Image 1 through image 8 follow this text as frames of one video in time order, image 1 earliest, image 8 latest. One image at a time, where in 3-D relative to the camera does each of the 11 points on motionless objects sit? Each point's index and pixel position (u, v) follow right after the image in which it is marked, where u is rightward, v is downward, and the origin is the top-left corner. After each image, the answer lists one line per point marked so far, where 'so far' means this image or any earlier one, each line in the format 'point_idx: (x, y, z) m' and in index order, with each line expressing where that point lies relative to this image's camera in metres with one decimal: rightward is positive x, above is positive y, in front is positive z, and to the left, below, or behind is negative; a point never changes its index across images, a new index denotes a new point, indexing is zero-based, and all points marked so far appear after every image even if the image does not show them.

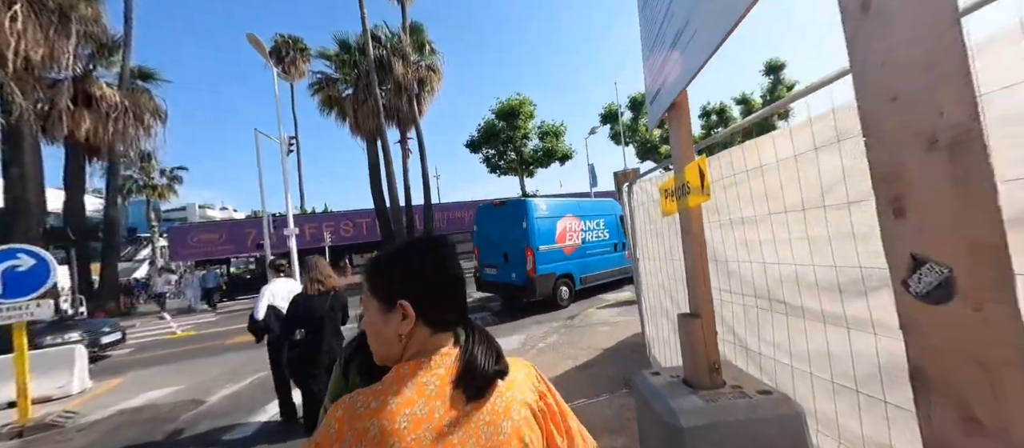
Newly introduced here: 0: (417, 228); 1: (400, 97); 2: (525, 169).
0: (-4.6, -0.3, +18.2) m
1: (-4.7, +5.2, +15.8) m
2: (+0.5, +2.2, +14.8) m
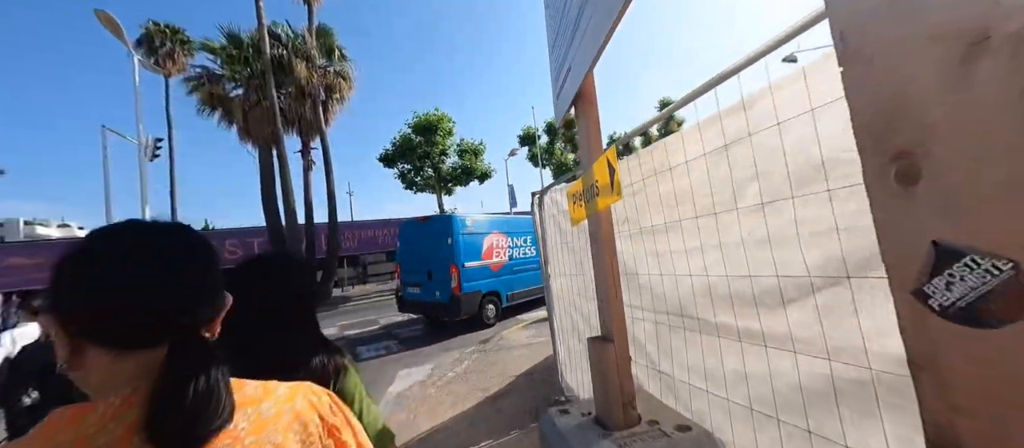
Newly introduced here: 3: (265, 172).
0: (-8.3, -1.1, +16.6) m
1: (-7.9, +4.5, +14.5) m
2: (-2.6, +1.5, +14.4) m
3: (-9.2, +1.9, +14.4) m
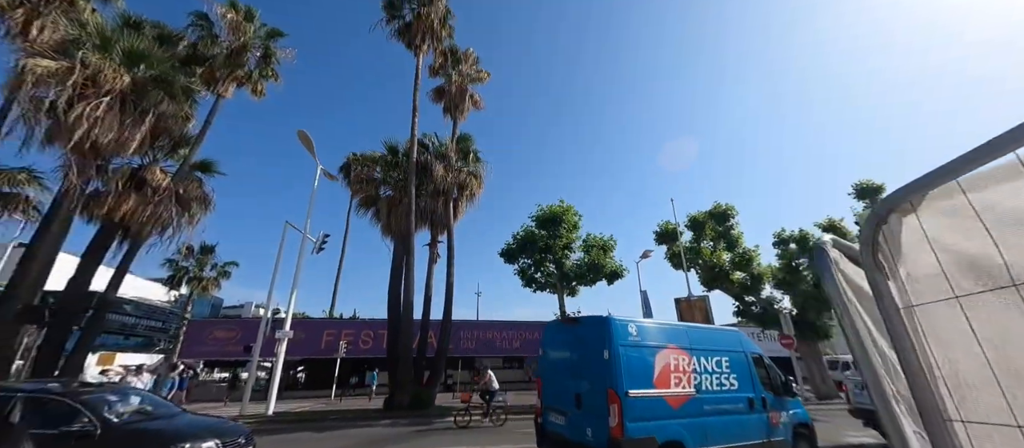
0: (-3.2, -5.0, +15.9) m
1: (-3.0, +0.9, +15.3) m
2: (+1.7, -2.0, +12.8) m
3: (-4.5, -1.6, +14.9) m
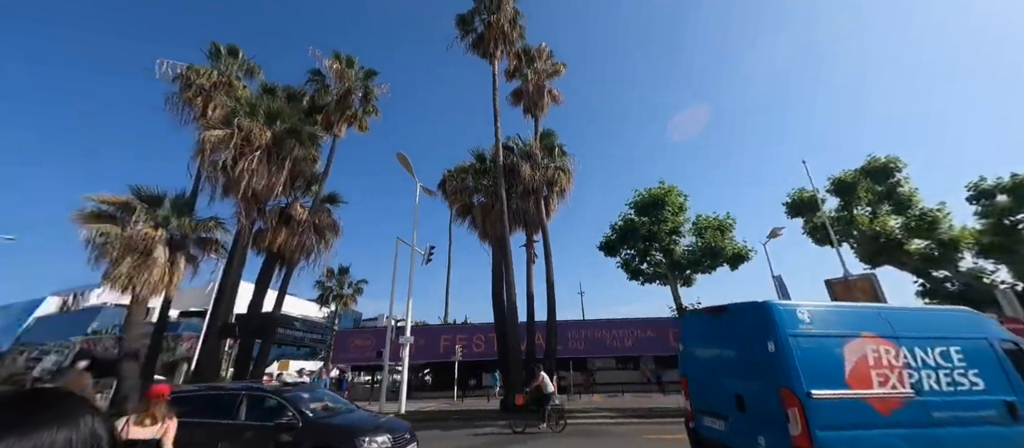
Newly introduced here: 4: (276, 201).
0: (+1.2, -5.0, +15.5) m
1: (+0.6, +0.9, +15.0) m
2: (+4.8, -1.5, +11.4) m
3: (-0.6, -1.8, +15.0) m
4: (-10.9, +0.9, +18.1) m
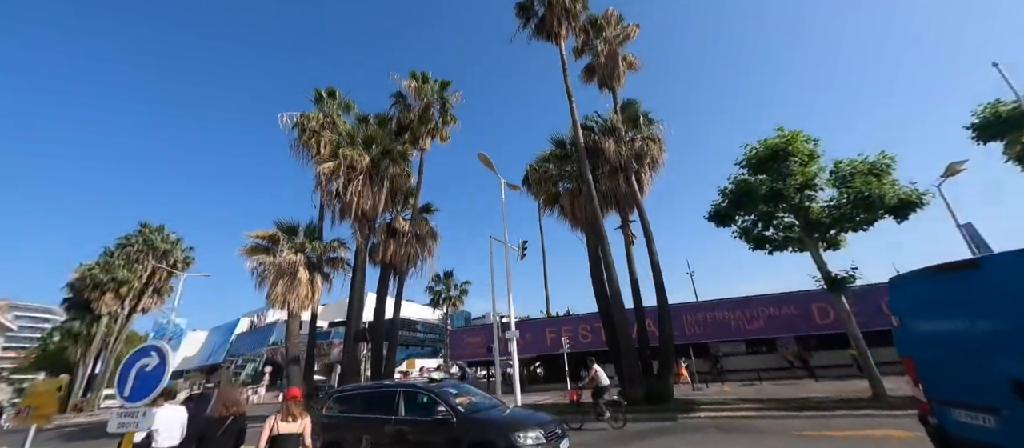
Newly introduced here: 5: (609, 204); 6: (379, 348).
0: (+5.3, -4.1, +14.3) m
1: (+3.8, +1.6, +13.8) m
2: (+7.3, -0.3, +9.3) m
3: (+3.0, -1.2, +14.2) m
4: (-6.6, +0.3, +19.6) m
5: (+3.6, +0.8, +14.2) m
6: (-6.6, -6.2, +19.5) m
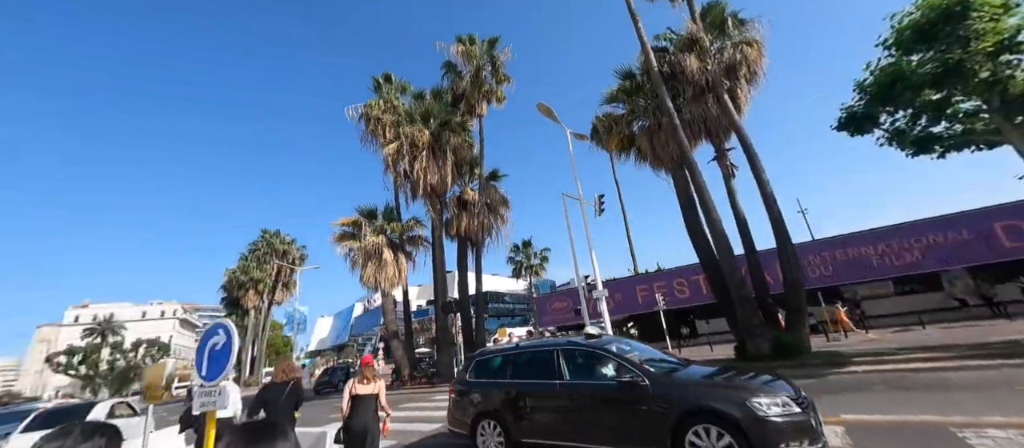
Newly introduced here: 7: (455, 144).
0: (+8.1, -1.8, +12.1) m
1: (+5.8, +3.7, +11.6) m
2: (+8.7, +1.8, +6.6) m
3: (+5.4, +0.9, +12.3) m
4: (-3.0, +1.7, +19.3) m
5: (+5.8, +2.8, +12.1) m
6: (-2.2, -4.8, +19.7) m
7: (-2.9, +4.1, +19.6) m
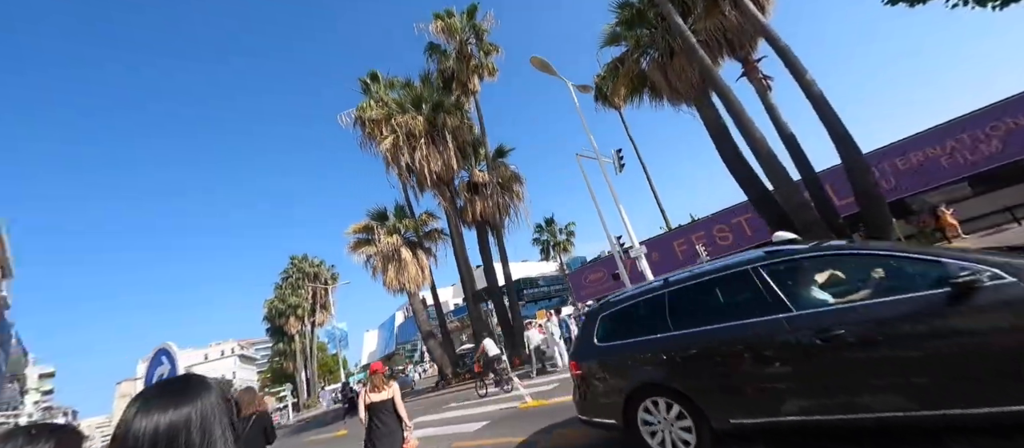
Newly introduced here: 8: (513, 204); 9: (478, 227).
0: (+8.7, +0.6, +10.6) m
1: (+5.5, +5.5, +10.1) m
2: (+8.4, +4.0, +5.0) m
3: (+5.6, +2.7, +10.8) m
4: (-2.5, +2.3, +18.3) m
5: (+5.6, +4.7, +10.5) m
6: (-0.5, -3.9, +18.8) m
7: (-2.8, +4.7, +18.5) m
8: (0.0, +1.1, +19.5) m
9: (-1.6, -0.1, +18.7) m
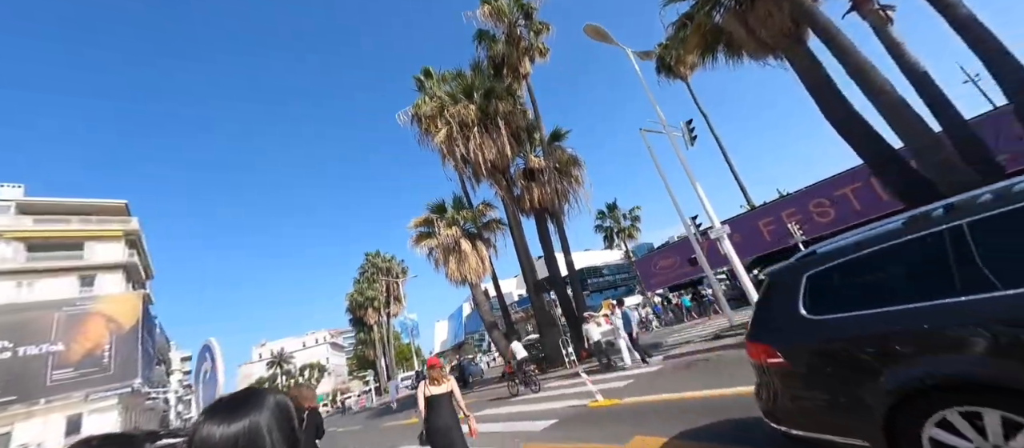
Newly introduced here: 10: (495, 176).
0: (+10.1, +1.4, +8.4) m
1: (+6.6, +6.2, +8.3) m
2: (+8.7, +4.6, +2.8) m
3: (+7.0, +3.4, +9.0) m
4: (+0.1, +2.8, +17.7) m
5: (+6.8, +5.4, +8.7) m
6: (+2.4, -3.3, +18.0) m
7: (-0.3, +5.2, +17.9) m
8: (+2.9, +1.7, +18.6) m
9: (+1.2, +0.4, +18.1) m
10: (-0.8, +2.2, +17.9) m
